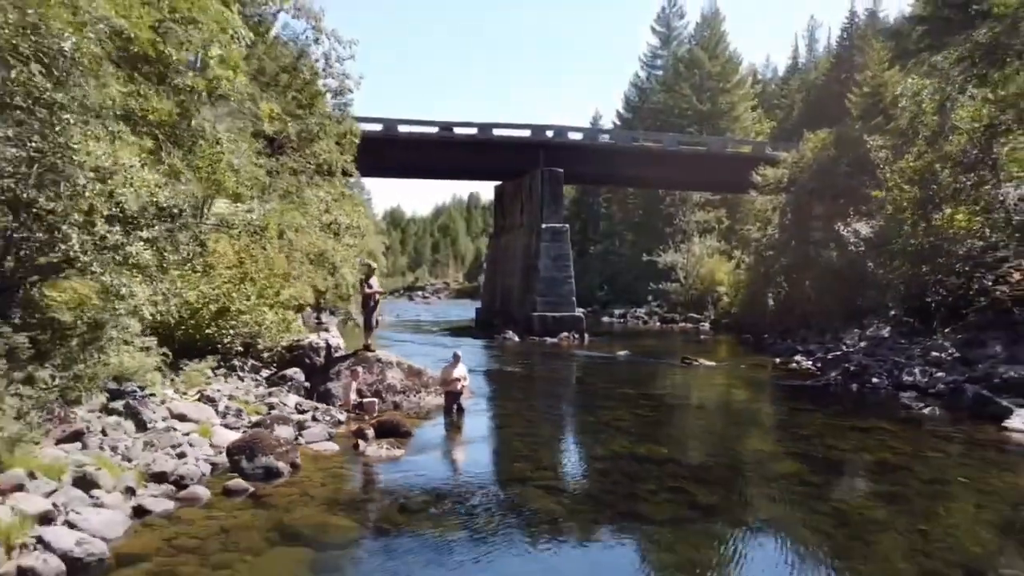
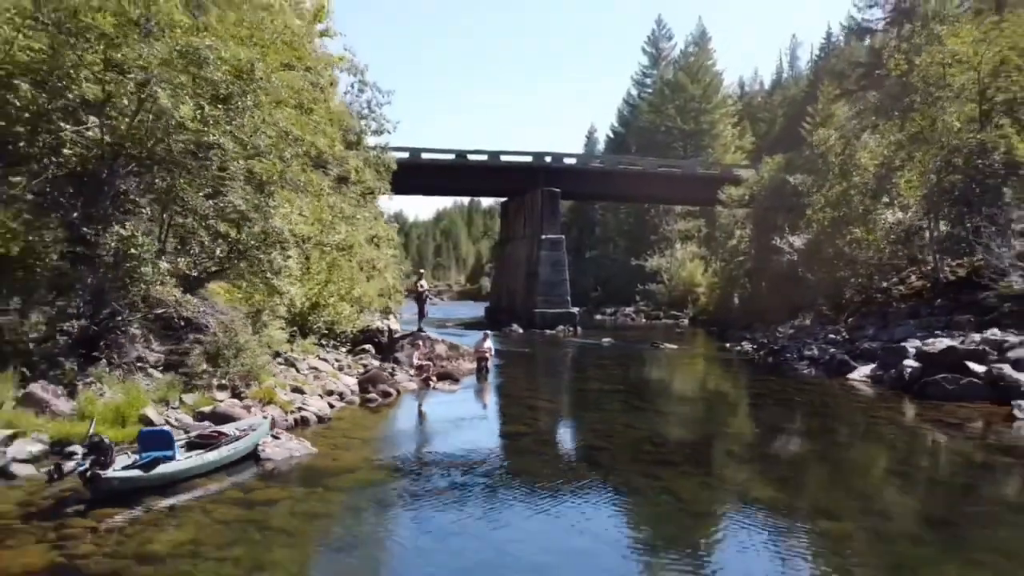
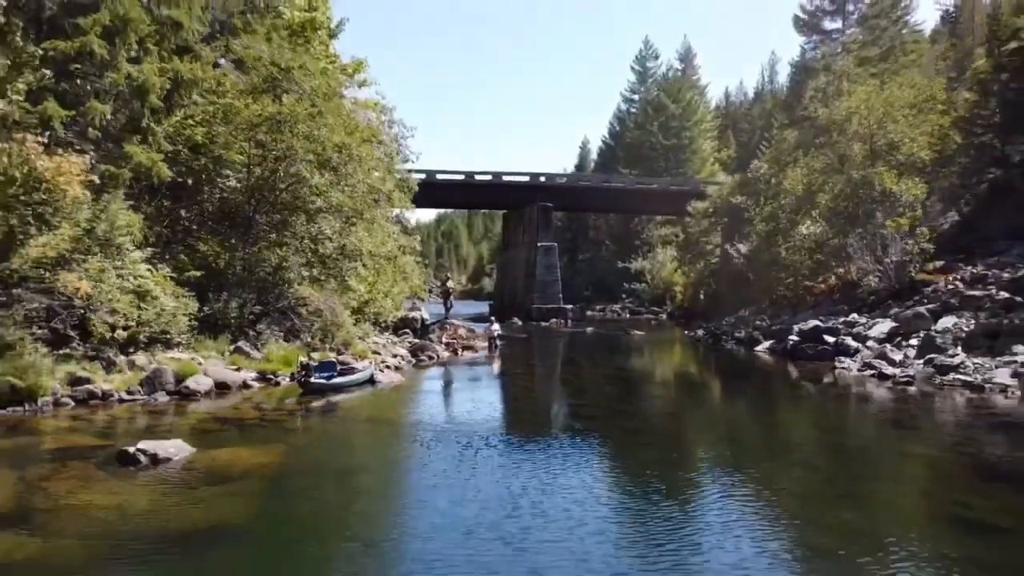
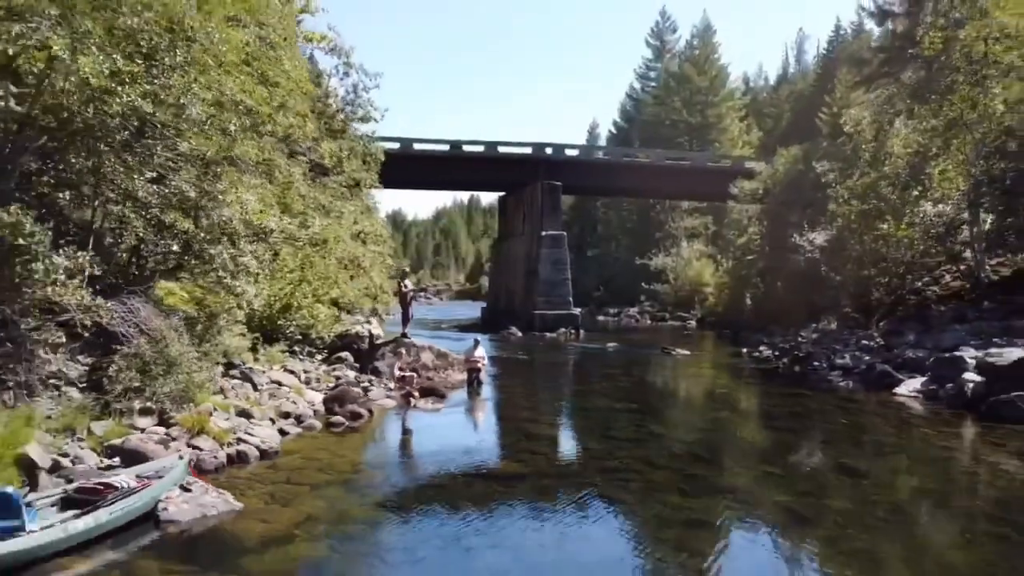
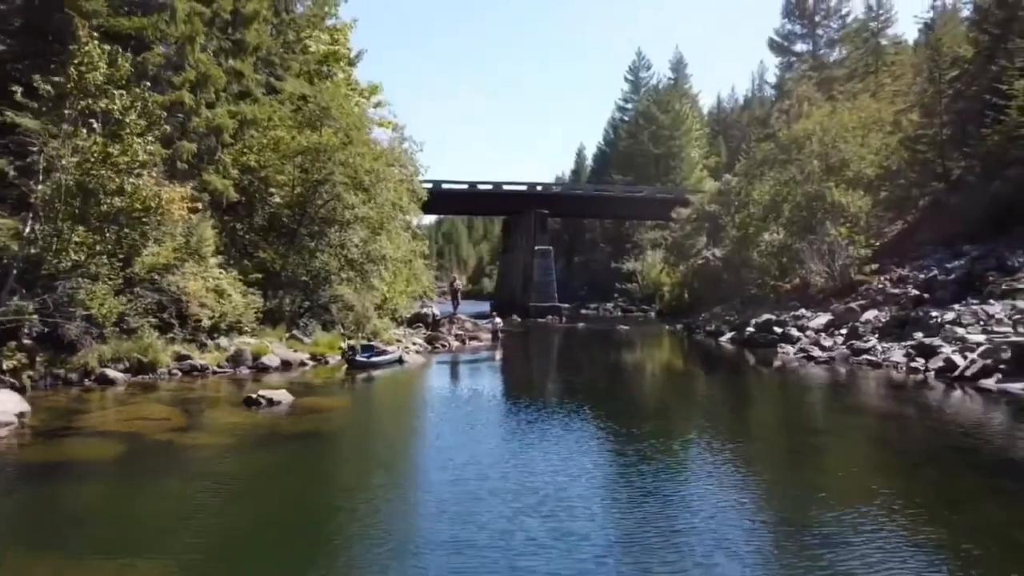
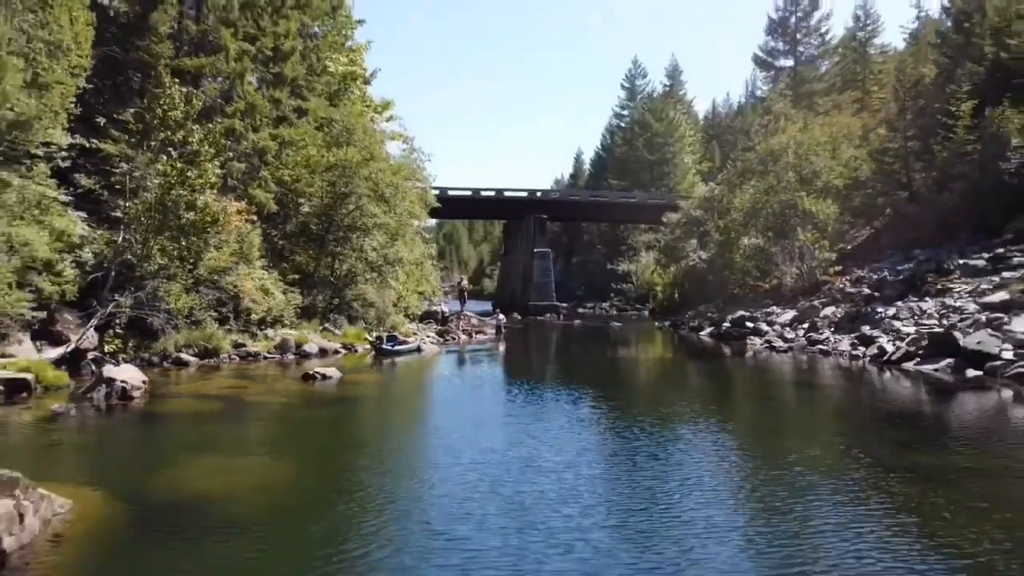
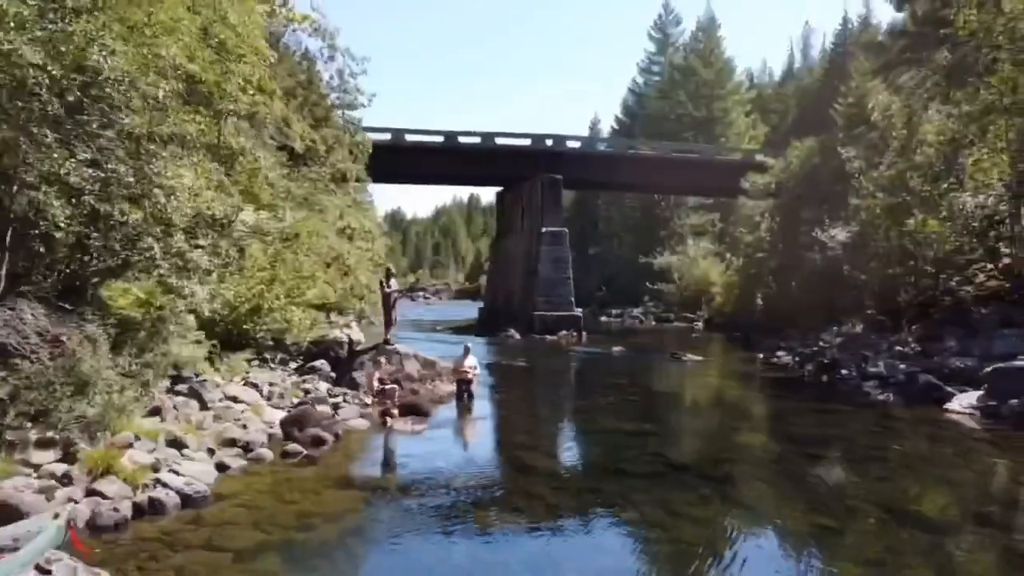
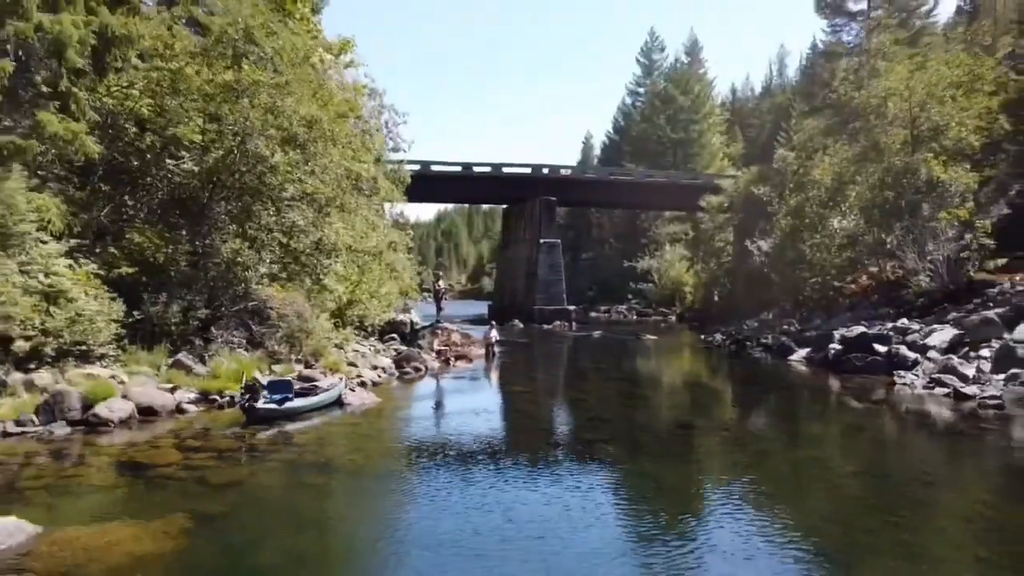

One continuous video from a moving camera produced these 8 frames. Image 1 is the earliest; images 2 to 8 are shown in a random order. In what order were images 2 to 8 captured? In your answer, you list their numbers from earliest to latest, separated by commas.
7, 4, 2, 8, 3, 5, 6
